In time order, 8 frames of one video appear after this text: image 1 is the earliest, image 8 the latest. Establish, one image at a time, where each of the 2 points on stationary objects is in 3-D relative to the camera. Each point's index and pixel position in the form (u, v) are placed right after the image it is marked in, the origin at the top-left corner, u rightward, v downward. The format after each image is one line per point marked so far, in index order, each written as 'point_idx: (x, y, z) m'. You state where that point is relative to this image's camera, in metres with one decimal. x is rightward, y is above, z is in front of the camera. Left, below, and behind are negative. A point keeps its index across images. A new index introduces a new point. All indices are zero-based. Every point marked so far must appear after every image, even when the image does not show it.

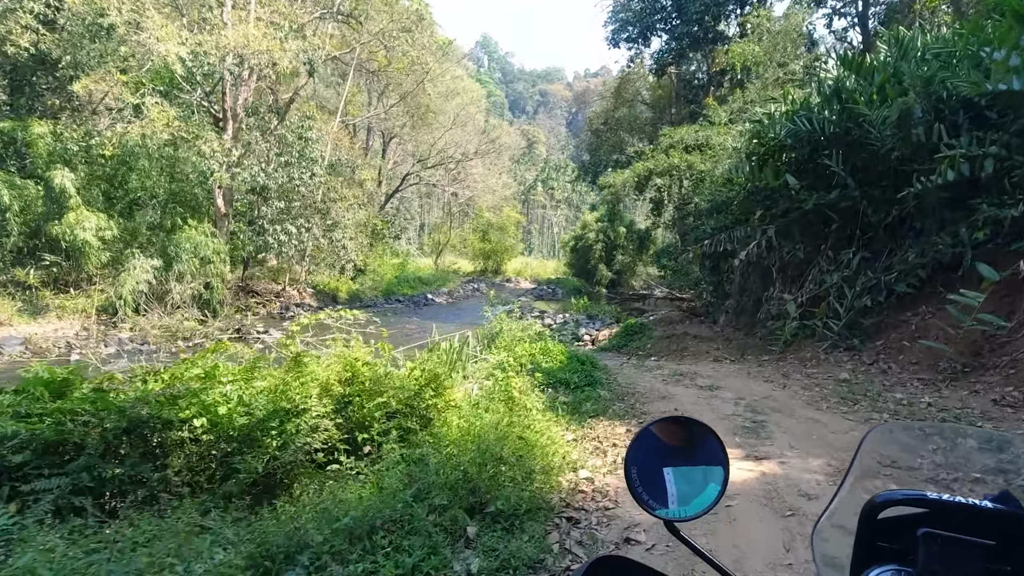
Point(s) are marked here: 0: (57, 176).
0: (-11.1, +2.7, +14.6) m
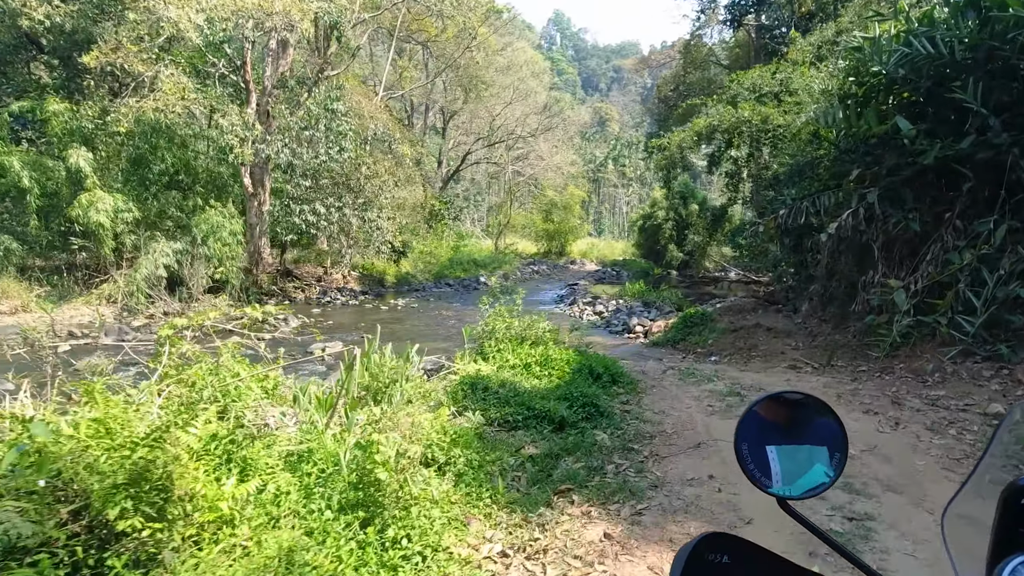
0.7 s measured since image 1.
0: (-10.2, +3.1, +14.0) m
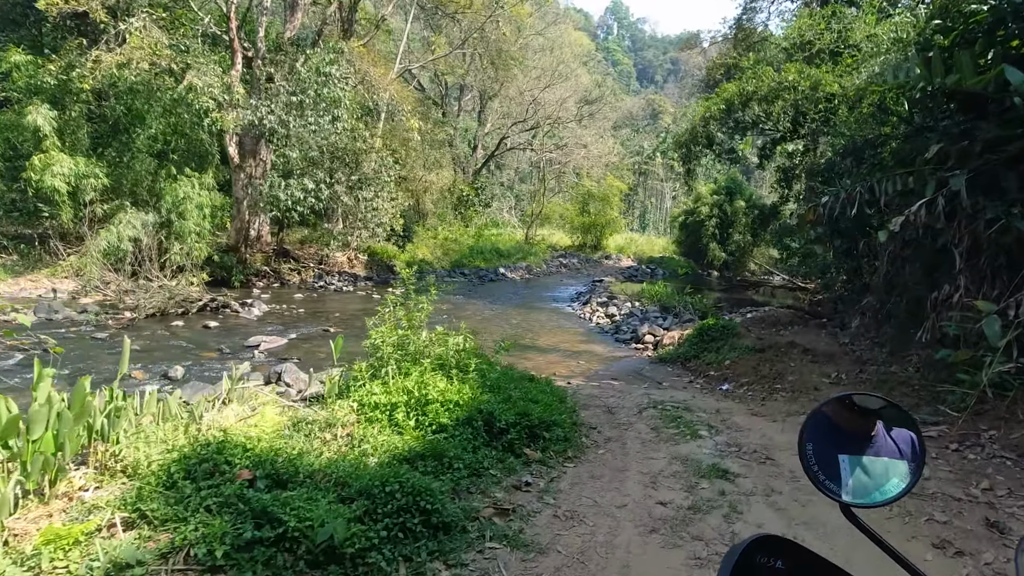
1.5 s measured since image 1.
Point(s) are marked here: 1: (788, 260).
0: (-10.2, +3.8, +12.8) m
1: (+8.0, +0.8, +17.2) m
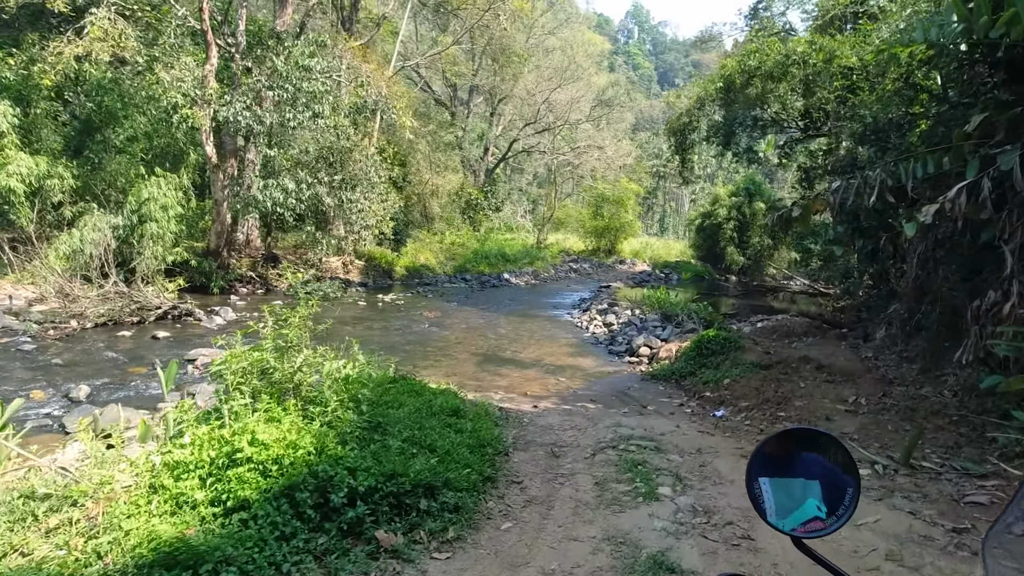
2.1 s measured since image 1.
0: (-10.5, +3.6, +12.1) m
1: (+7.9, +0.7, +15.8) m
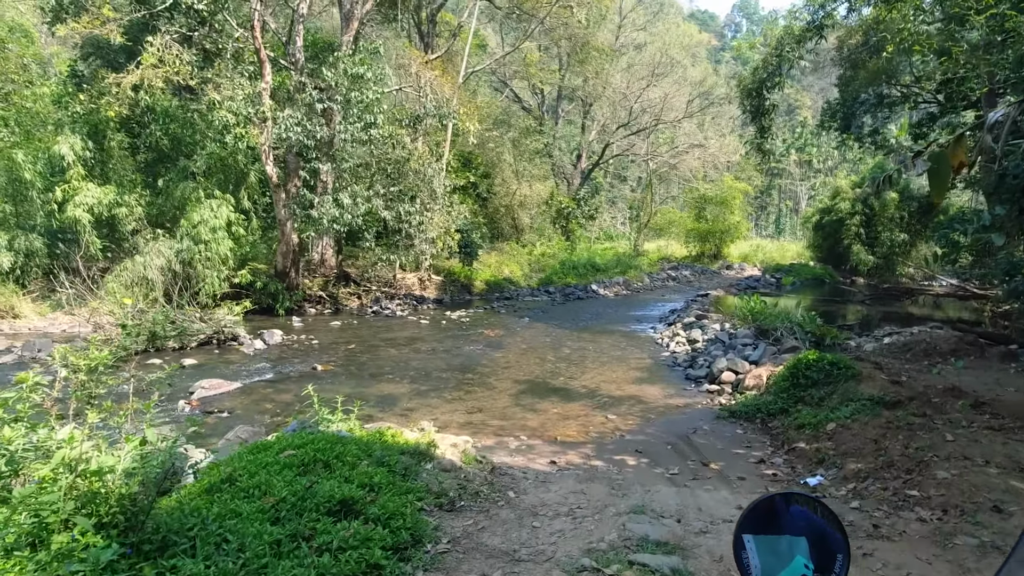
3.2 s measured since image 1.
0: (-9.3, +3.0, +12.4) m
1: (+9.5, +0.6, +12.7) m
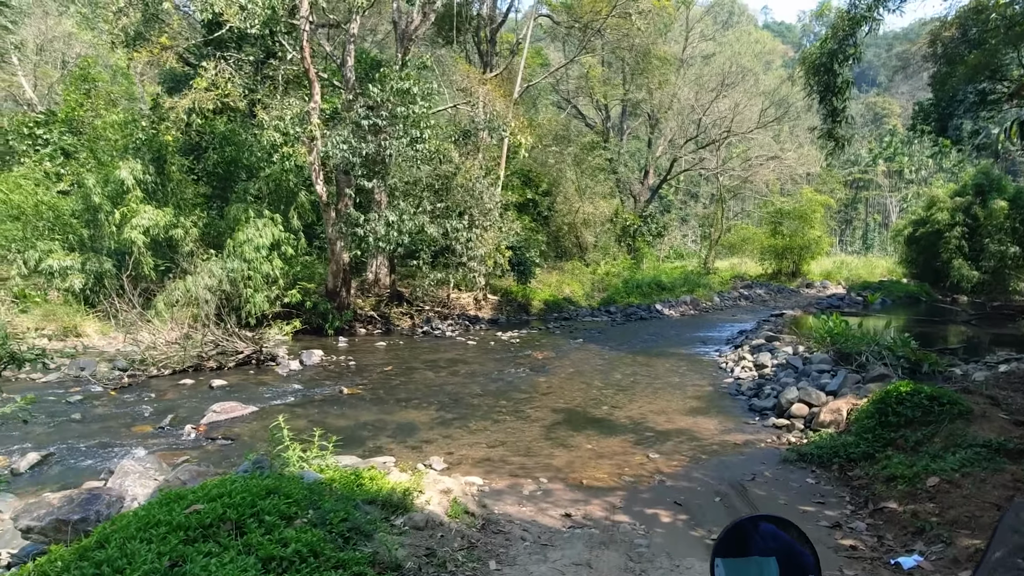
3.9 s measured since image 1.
0: (-8.3, +2.6, +12.8) m
1: (+10.4, +0.3, +10.8) m
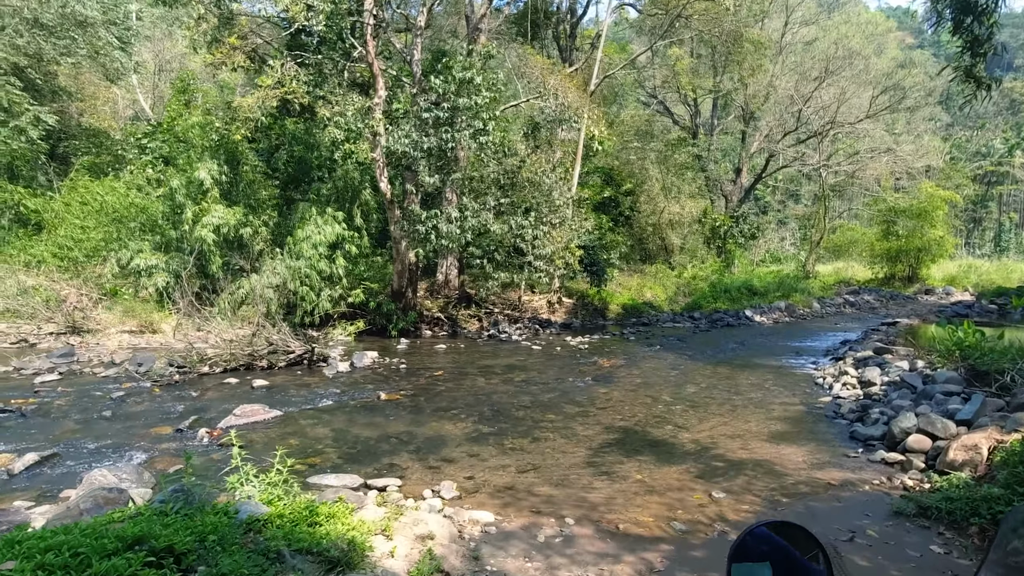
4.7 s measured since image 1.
0: (-6.9, +2.7, +13.0) m
1: (+11.3, +0.2, +8.2) m
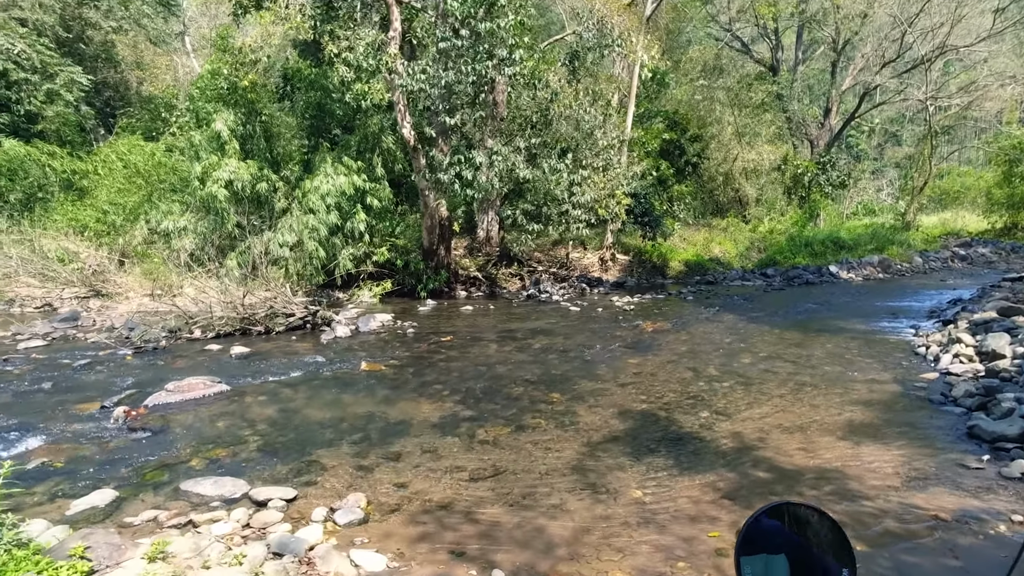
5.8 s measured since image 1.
0: (-6.2, +3.5, +12.2) m
1: (+11.3, +0.9, +5.3) m
